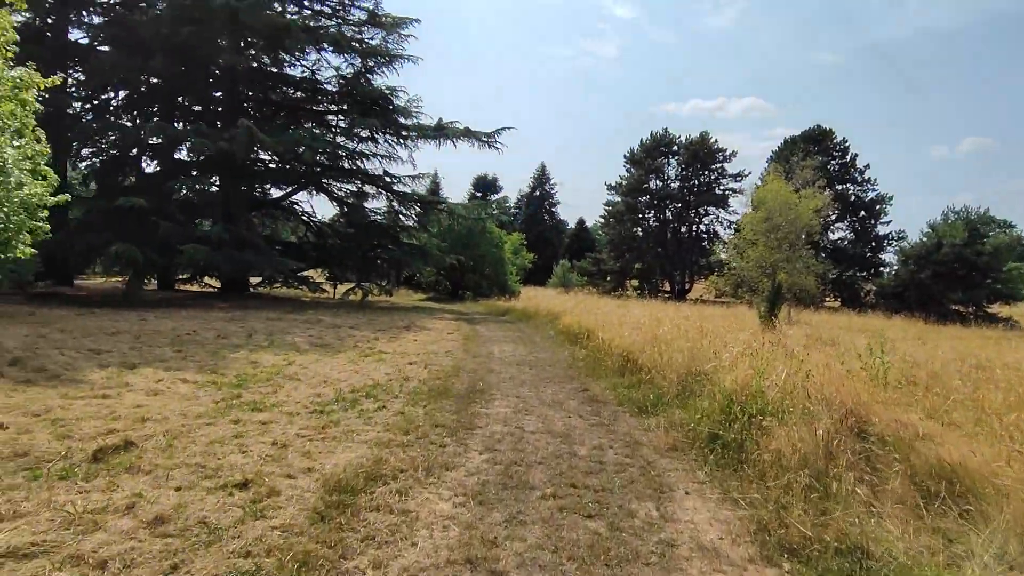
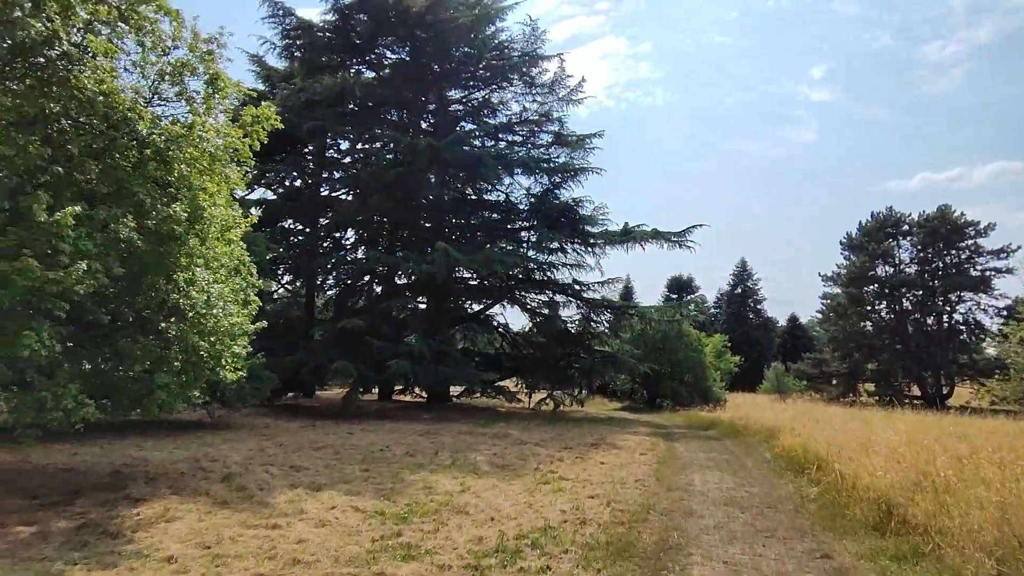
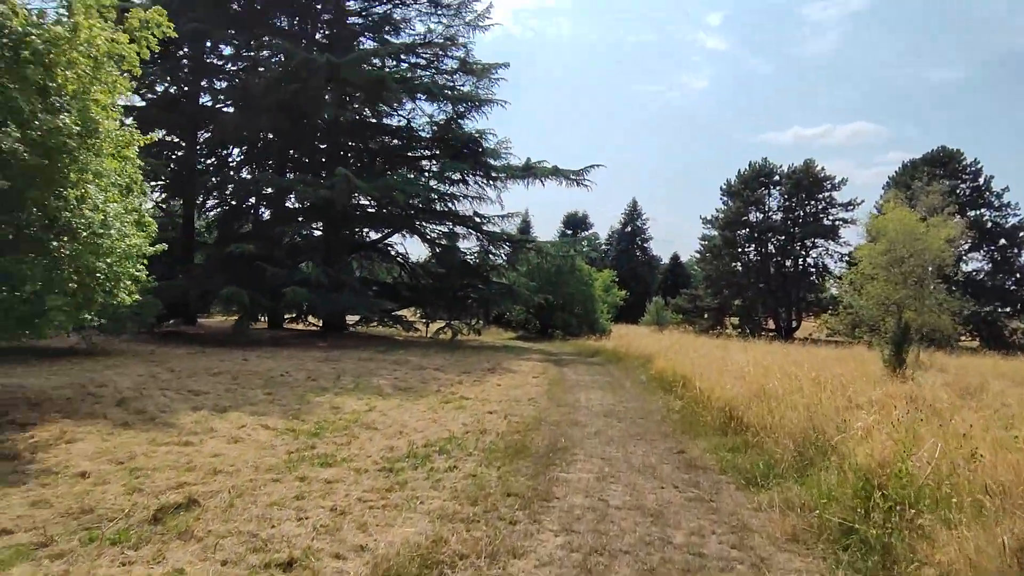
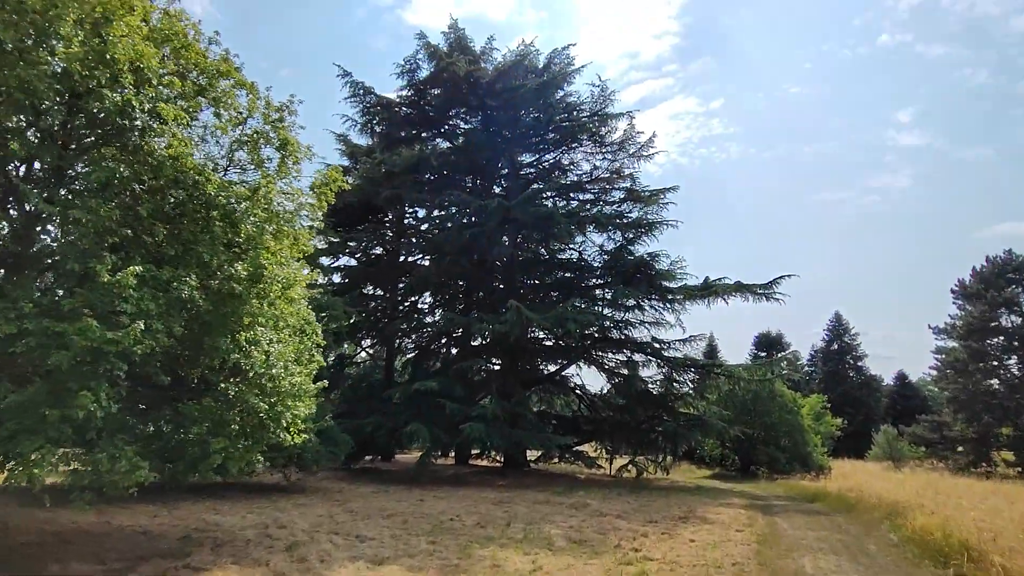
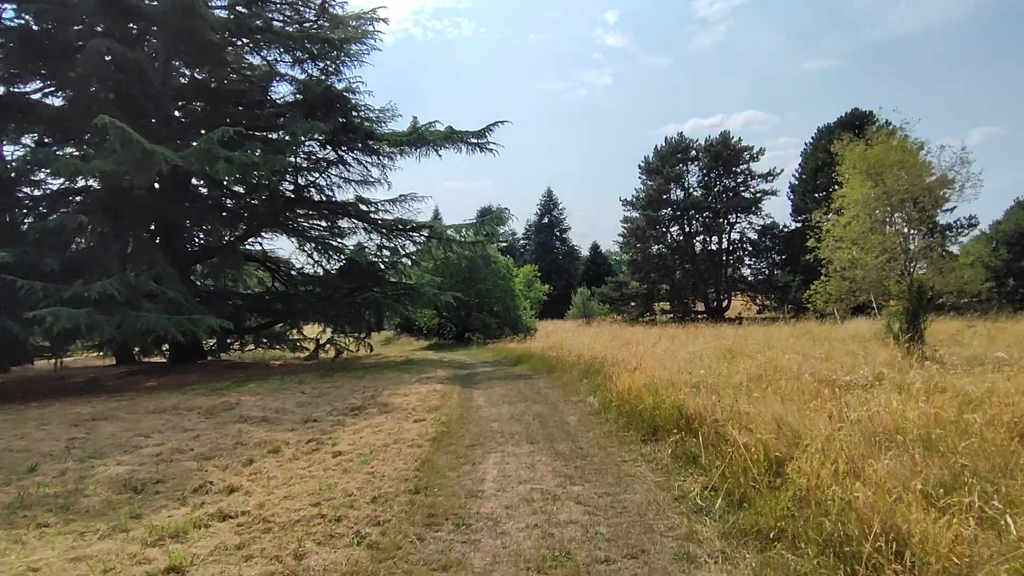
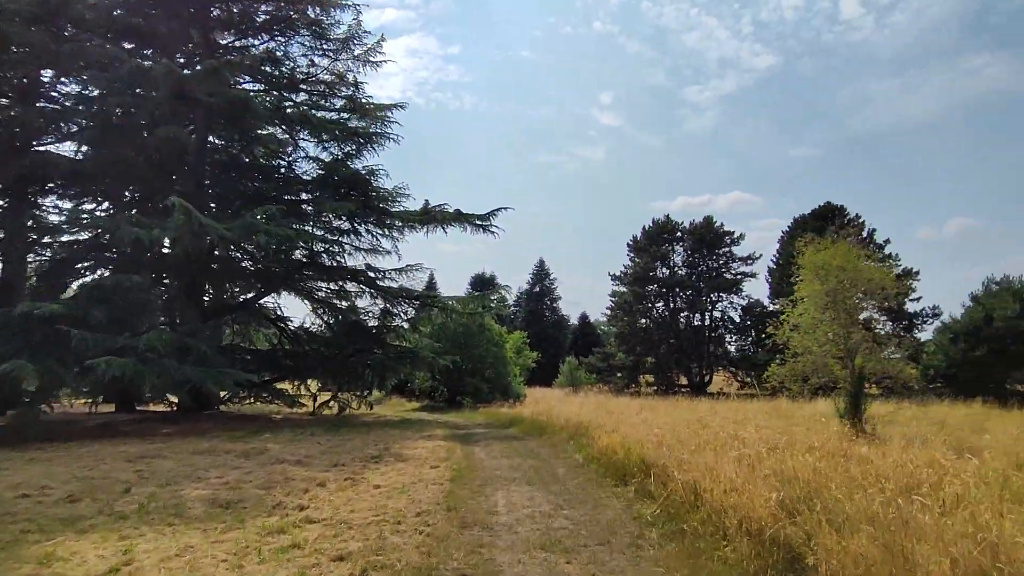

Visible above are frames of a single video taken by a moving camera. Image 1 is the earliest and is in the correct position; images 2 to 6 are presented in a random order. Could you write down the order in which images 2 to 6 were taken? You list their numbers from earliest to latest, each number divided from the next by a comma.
3, 2, 4, 6, 5
